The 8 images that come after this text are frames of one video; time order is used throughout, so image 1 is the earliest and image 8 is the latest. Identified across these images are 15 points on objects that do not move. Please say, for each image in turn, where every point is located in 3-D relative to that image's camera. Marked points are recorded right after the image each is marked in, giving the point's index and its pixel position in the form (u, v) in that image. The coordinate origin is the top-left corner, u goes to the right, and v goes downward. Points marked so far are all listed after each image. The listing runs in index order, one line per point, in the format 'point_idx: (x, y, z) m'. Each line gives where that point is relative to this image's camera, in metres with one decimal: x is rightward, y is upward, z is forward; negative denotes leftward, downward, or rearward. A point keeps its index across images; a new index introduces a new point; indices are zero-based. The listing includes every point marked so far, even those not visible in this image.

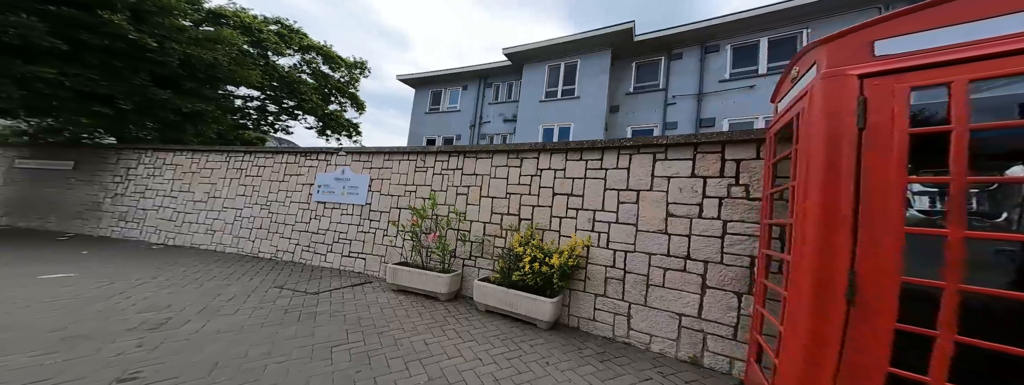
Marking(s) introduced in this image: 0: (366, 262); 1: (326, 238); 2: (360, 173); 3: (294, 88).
0: (-1.4, -0.8, +3.0) m
1: (-2.0, -0.6, +3.4) m
2: (-1.6, +0.2, +3.3) m
3: (-10.0, +5.0, +13.8) m
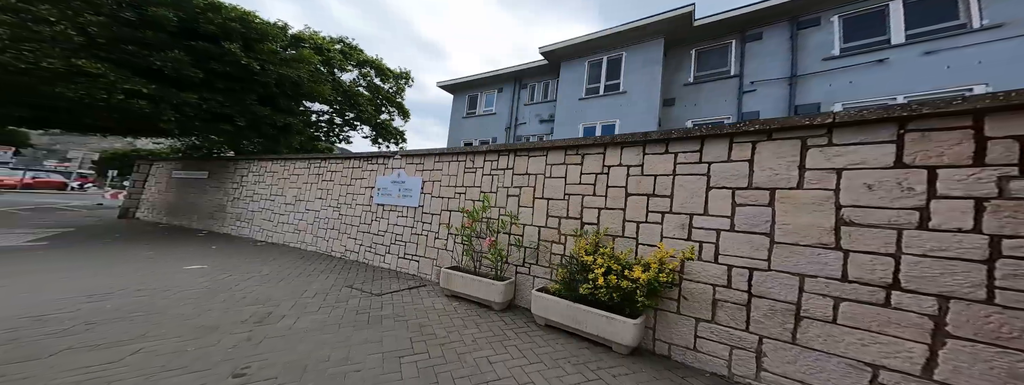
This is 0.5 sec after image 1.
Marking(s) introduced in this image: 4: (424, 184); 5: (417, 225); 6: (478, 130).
0: (-0.9, -0.8, +3.0) m
1: (-1.5, -0.6, +3.5) m
2: (-1.1, +0.2, +3.4) m
3: (-8.2, +4.8, +14.9) m
4: (-0.9, +0.1, +3.2) m
5: (-1.0, -0.4, +3.1) m
6: (-1.2, +2.3, +10.0) m
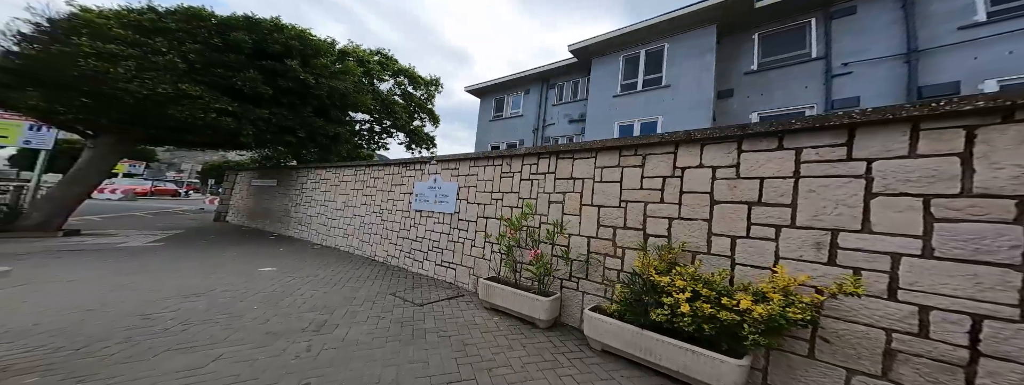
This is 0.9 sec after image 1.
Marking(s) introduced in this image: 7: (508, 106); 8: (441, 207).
0: (-0.6, -0.9, +3.0) m
1: (-1.1, -0.7, +3.5) m
2: (-0.7, +0.2, +3.3) m
3: (-6.7, +4.6, +15.5) m
4: (-0.6, 0.0, +3.2) m
5: (-0.6, -0.4, +3.1) m
6: (-0.2, +2.2, +10.0) m
7: (-0.1, +3.2, +10.2) m
8: (-0.8, -0.2, +3.4) m
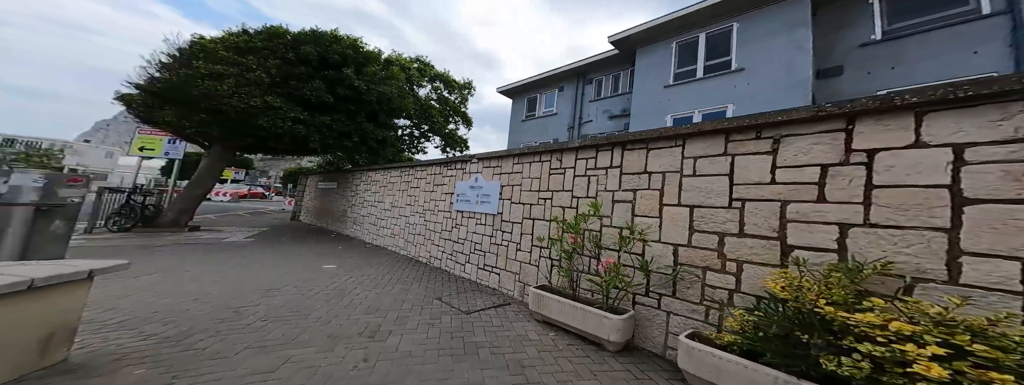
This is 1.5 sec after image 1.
0: (-0.1, -0.9, +2.9) m
1: (-0.6, -0.7, +3.5) m
2: (-0.2, +0.1, +3.2) m
3: (-4.9, +4.5, +16.0) m
4: (-0.1, 0.0, +3.1) m
5: (-0.2, -0.5, +3.0) m
6: (+1.0, +2.2, +9.9) m
7: (+1.1, +3.2, +10.0) m
8: (-0.3, -0.2, +3.3) m
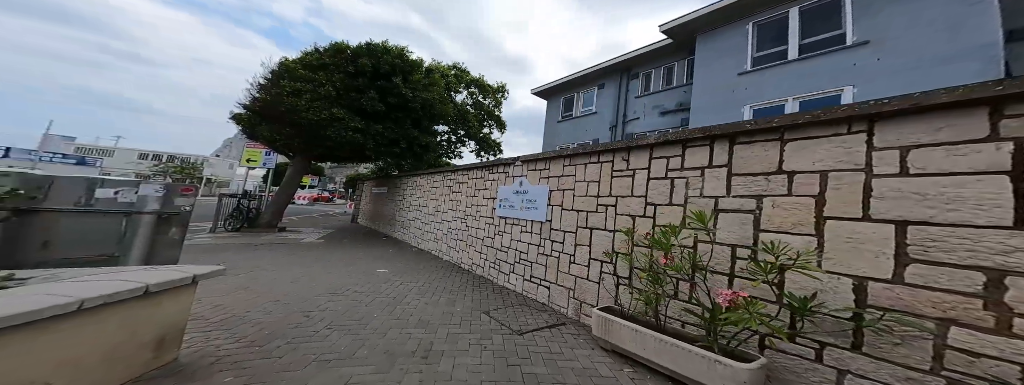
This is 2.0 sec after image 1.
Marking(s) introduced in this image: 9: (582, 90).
0: (+0.3, -0.9, +2.6) m
1: (0.0, -0.7, +3.3) m
2: (+0.3, +0.1, +3.0) m
3: (-2.9, +4.3, +16.3) m
4: (+0.4, 0.0, +2.8) m
5: (+0.3, -0.5, +2.8) m
6: (+2.2, +2.0, +9.5) m
7: (+2.4, +3.1, +9.6) m
8: (+0.2, -0.2, +3.0) m
9: (+2.4, +3.5, +9.6) m
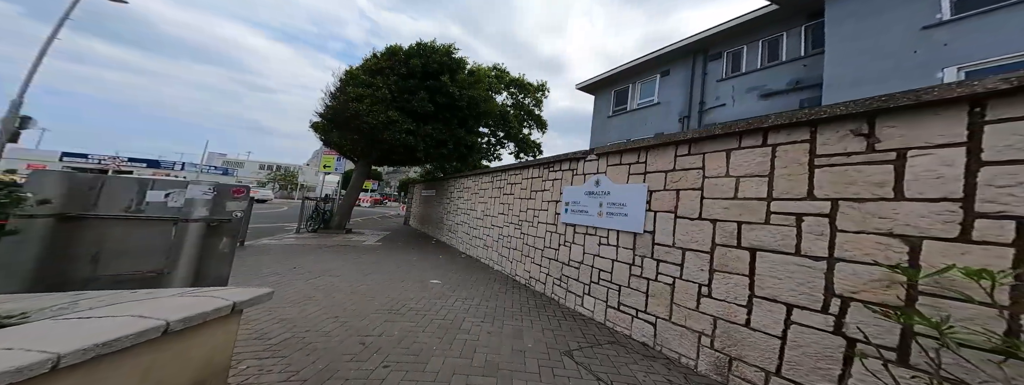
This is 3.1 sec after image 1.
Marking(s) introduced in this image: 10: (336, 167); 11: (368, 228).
0: (+1.0, -0.9, +2.0) m
1: (+0.7, -0.8, +2.6) m
2: (+1.0, +0.1, +2.4) m
3: (-0.4, +4.2, +16.0) m
4: (+1.0, 0.0, +2.2) m
5: (+1.0, -0.5, +2.1) m
6: (+3.8, +2.0, +8.5) m
7: (+4.0, +3.0, +8.7) m
8: (+0.9, -0.3, +2.4) m
9: (+3.9, +3.5, +8.6) m
10: (-10.1, +1.5, +16.2) m
11: (-9.7, -2.4, +19.0) m
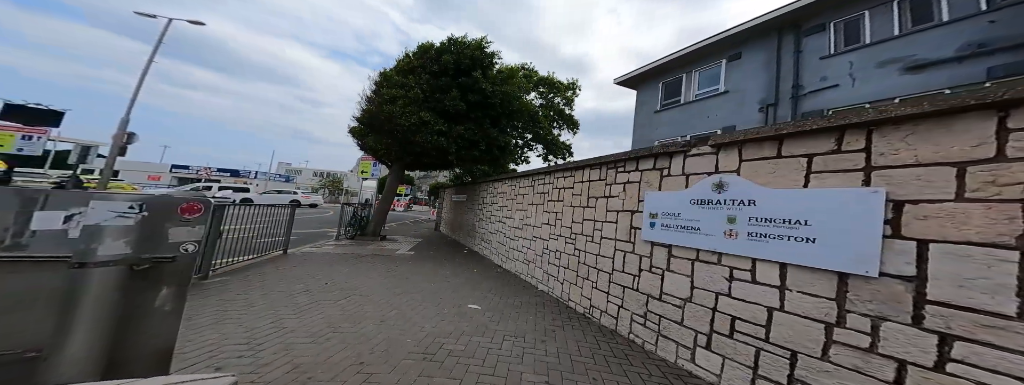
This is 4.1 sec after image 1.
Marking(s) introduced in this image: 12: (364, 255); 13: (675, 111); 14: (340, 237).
0: (+1.4, -1.0, +1.1) m
1: (+1.2, -0.8, +1.8) m
2: (+1.5, 0.0, +1.5) m
3: (+1.4, +3.9, +15.3) m
4: (+1.5, -0.1, +1.3) m
5: (+1.4, -0.6, +1.2) m
6: (+4.8, +1.9, +7.4) m
7: (+5.0, +2.9, +7.5) m
8: (+1.4, -0.3, +1.5) m
9: (+5.0, +3.4, +7.5) m
10: (-8.3, +1.2, +16.3) m
11: (-7.5, -2.8, +19.0) m
12: (-6.3, -2.8, +11.9) m
13: (+4.7, +2.3, +8.0) m
14: (-9.4, -2.4, +15.0) m
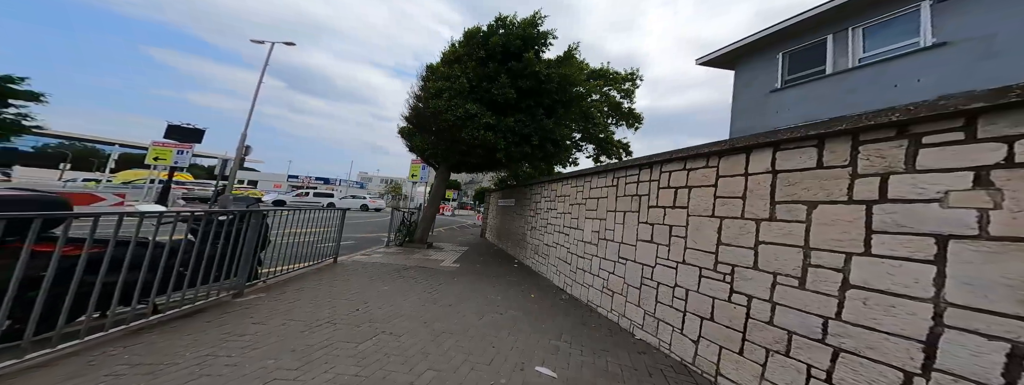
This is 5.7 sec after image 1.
0: (+1.9, -1.0, -0.8) m
1: (+1.8, -0.8, 0.0) m
2: (+2.0, 0.0, -0.4) m
3: (+4.0, +3.7, +13.3) m
4: (+2.1, -0.1, -0.6) m
5: (+2.0, -0.5, -0.6) m
6: (+6.2, +1.8, +5.0) m
7: (+6.5, +2.8, +5.1) m
8: (+1.9, -0.3, -0.3) m
9: (+6.4, +3.3, +5.1) m
10: (-5.4, +1.0, +15.8) m
11: (-4.3, -3.1, +18.2) m
12: (-4.1, -2.9, +11.1) m
13: (+6.2, +2.2, +5.6) m
14: (-6.7, -2.6, +14.6) m
